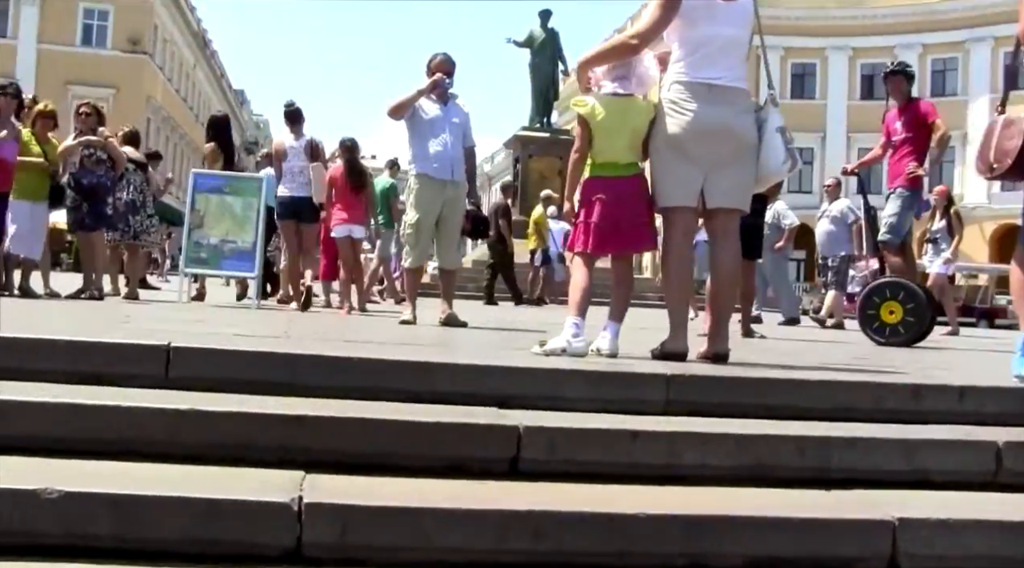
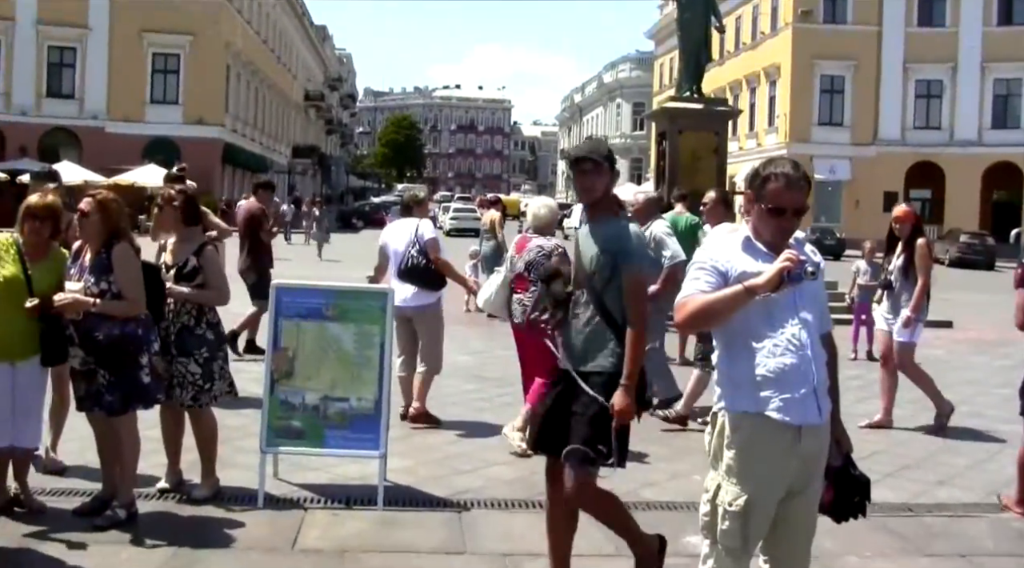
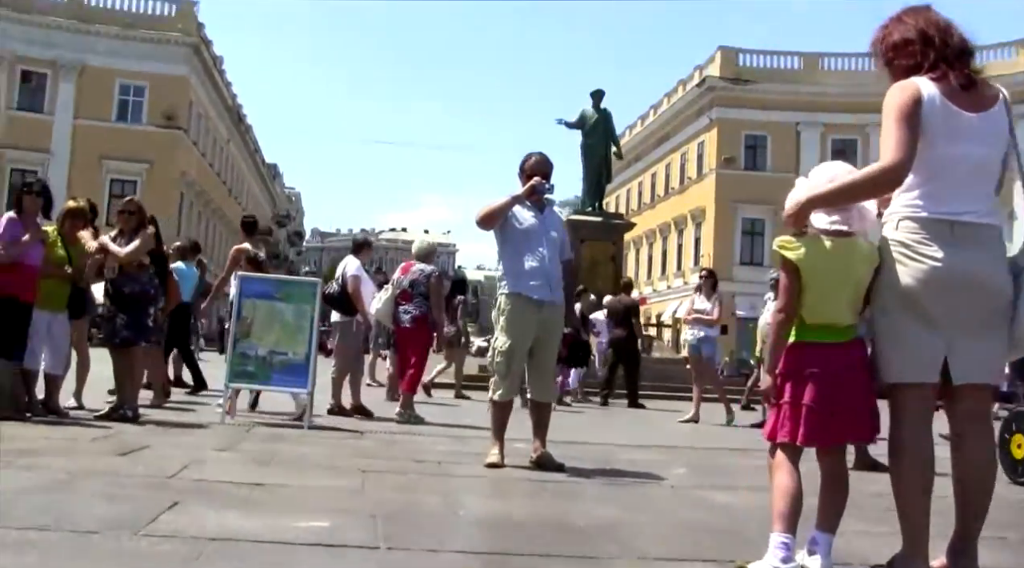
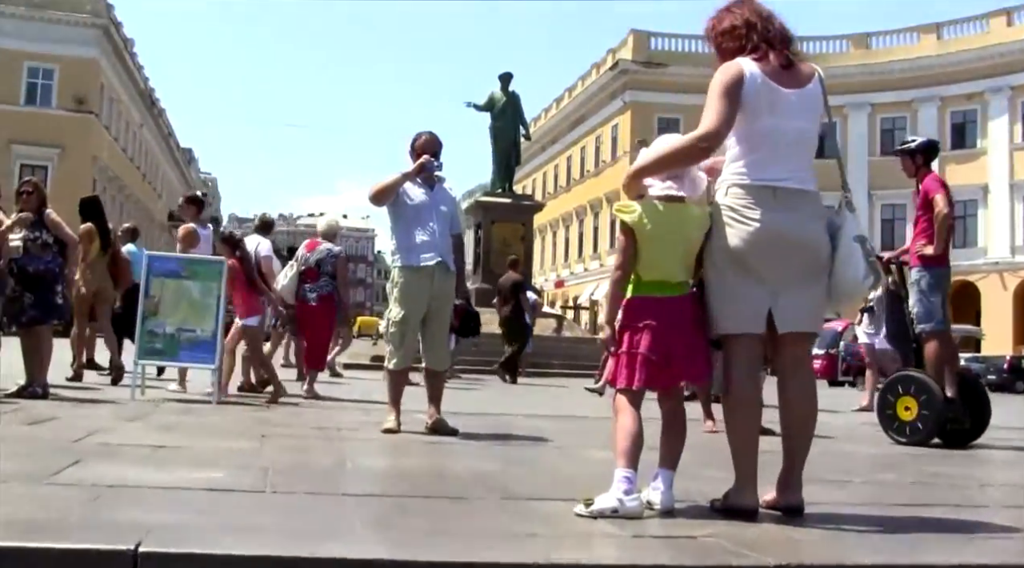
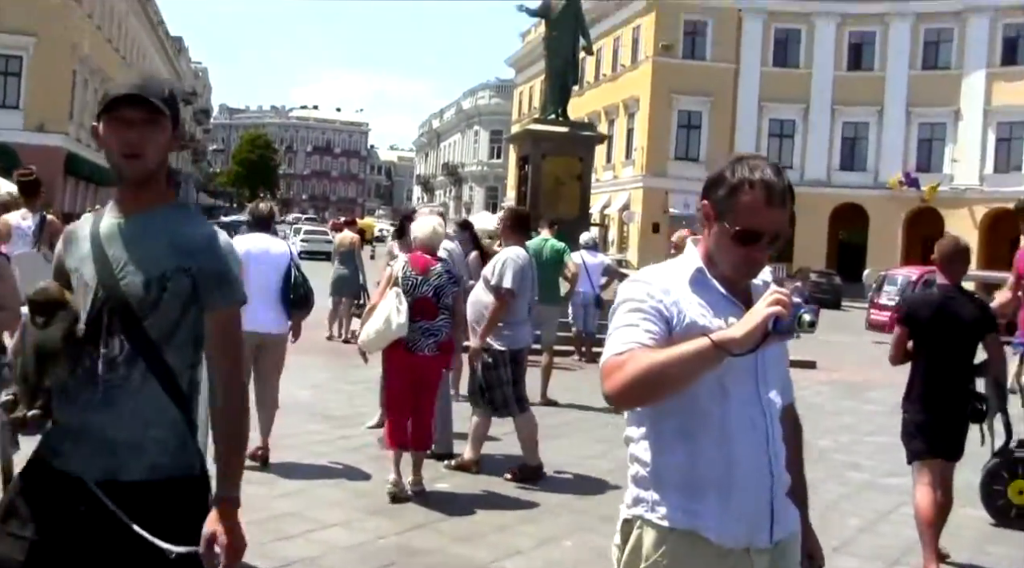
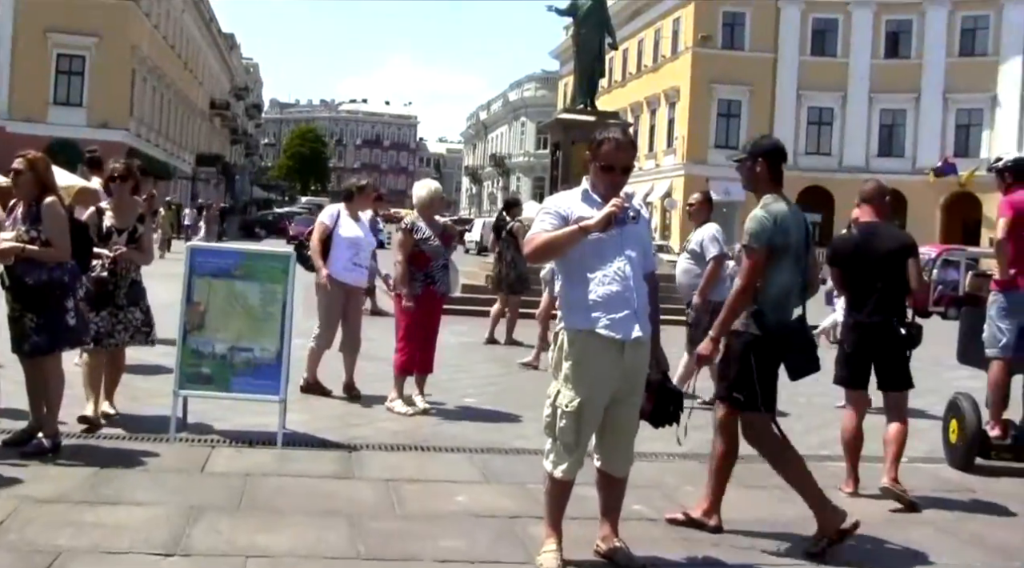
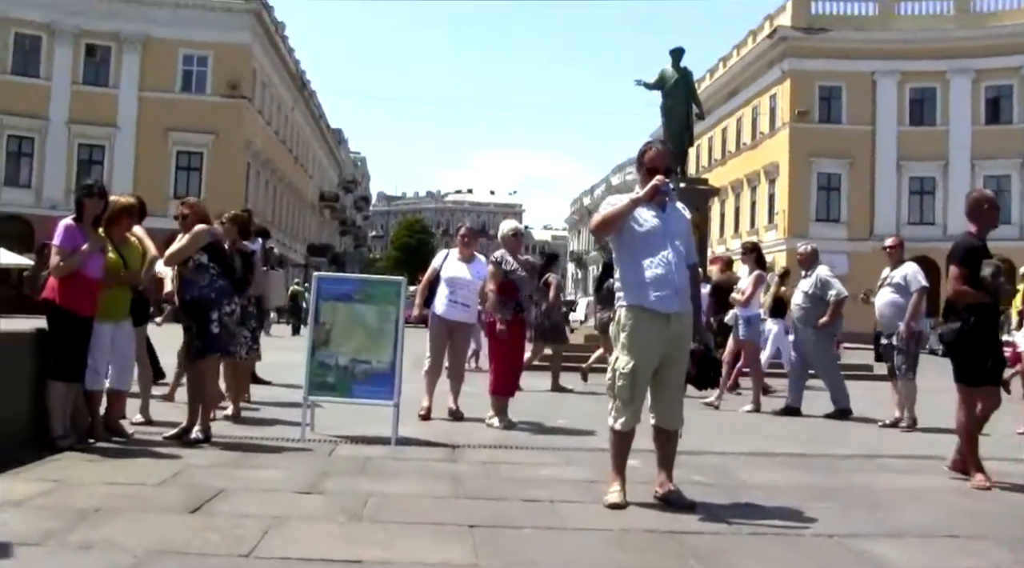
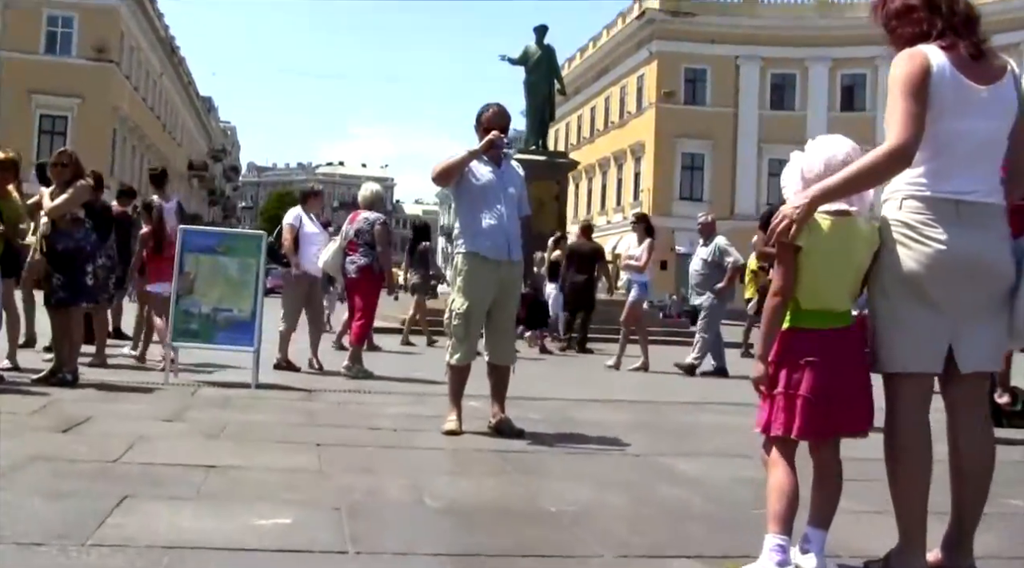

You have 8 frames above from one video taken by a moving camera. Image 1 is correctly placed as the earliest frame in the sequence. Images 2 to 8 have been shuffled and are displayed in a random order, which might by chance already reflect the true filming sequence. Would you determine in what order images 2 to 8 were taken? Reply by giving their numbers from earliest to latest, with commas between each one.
4, 3, 8, 7, 6, 2, 5
